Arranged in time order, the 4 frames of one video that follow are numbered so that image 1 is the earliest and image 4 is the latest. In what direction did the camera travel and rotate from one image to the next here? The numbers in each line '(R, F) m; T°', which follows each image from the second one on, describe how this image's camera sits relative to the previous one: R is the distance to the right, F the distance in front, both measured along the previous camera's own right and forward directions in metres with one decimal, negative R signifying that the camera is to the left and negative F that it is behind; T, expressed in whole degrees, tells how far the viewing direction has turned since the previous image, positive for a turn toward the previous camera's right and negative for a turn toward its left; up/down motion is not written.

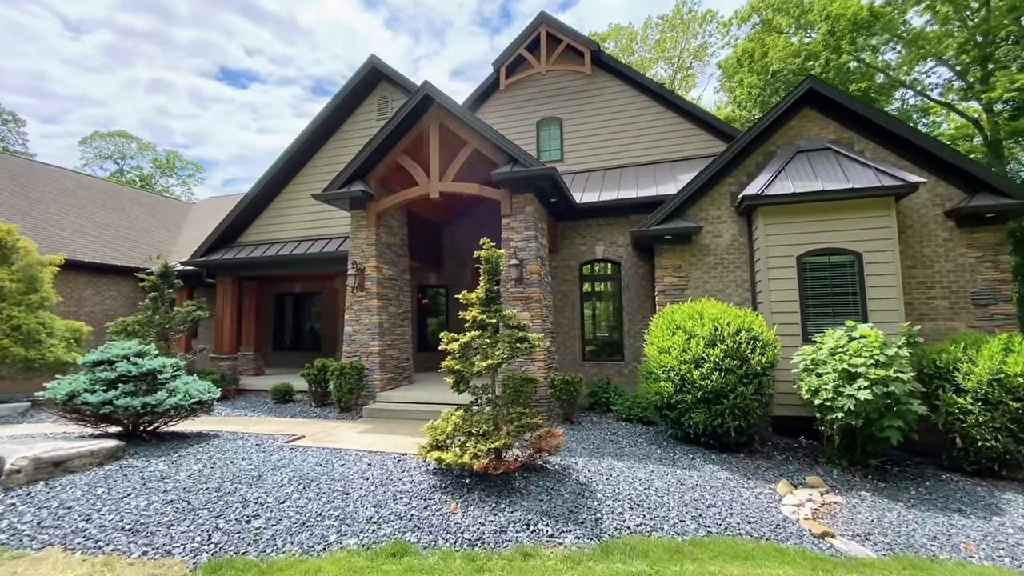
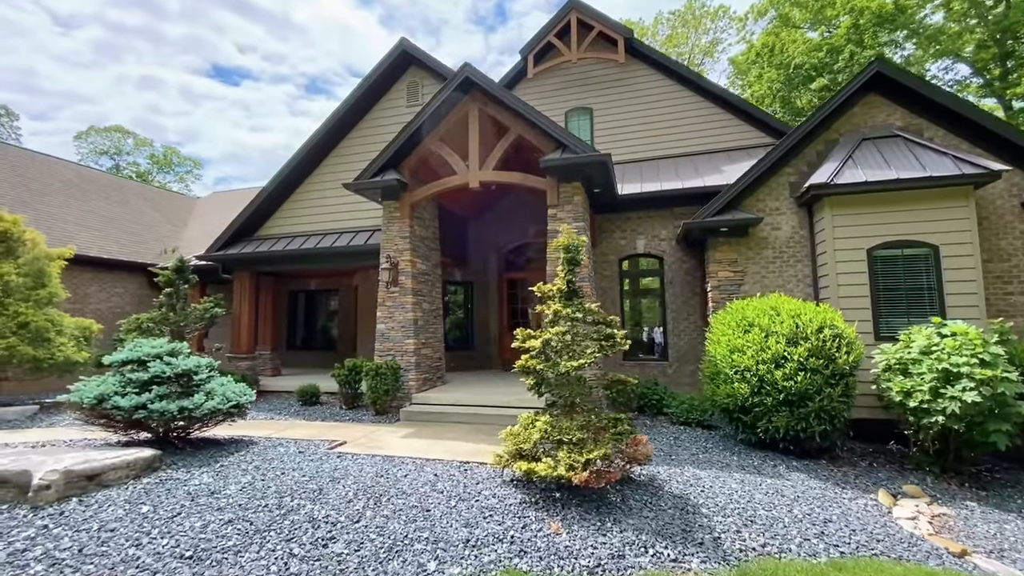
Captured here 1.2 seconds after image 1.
(-0.9, +0.5) m; +1°
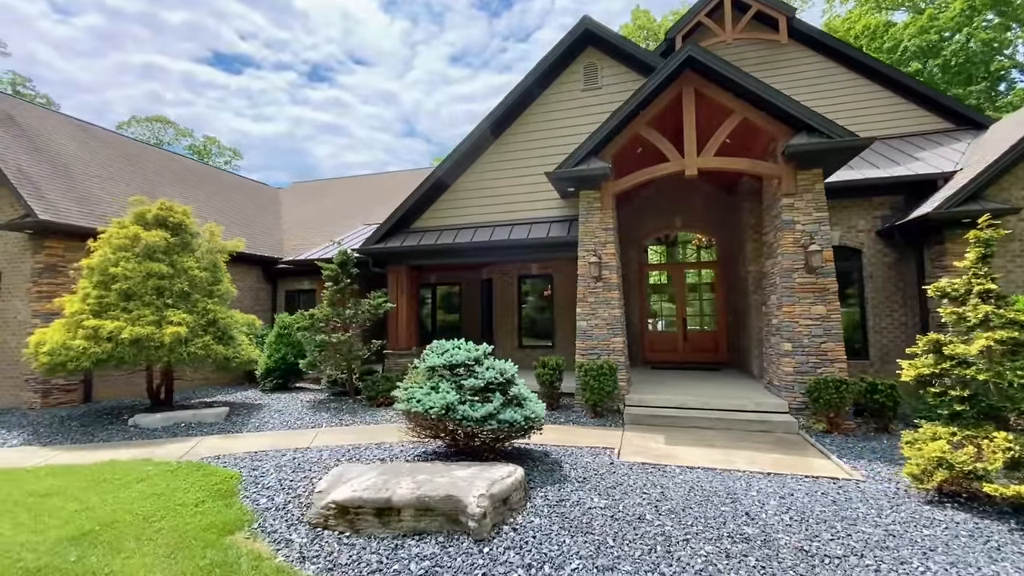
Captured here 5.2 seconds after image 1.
(-3.9, +0.5) m; 0°
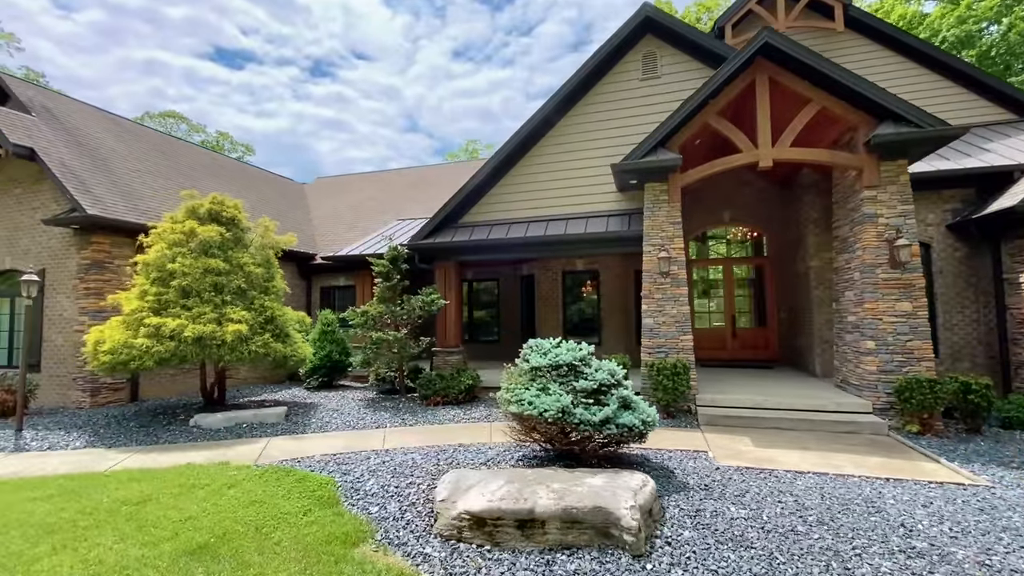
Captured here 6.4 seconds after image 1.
(-1.1, +0.3) m; 0°
